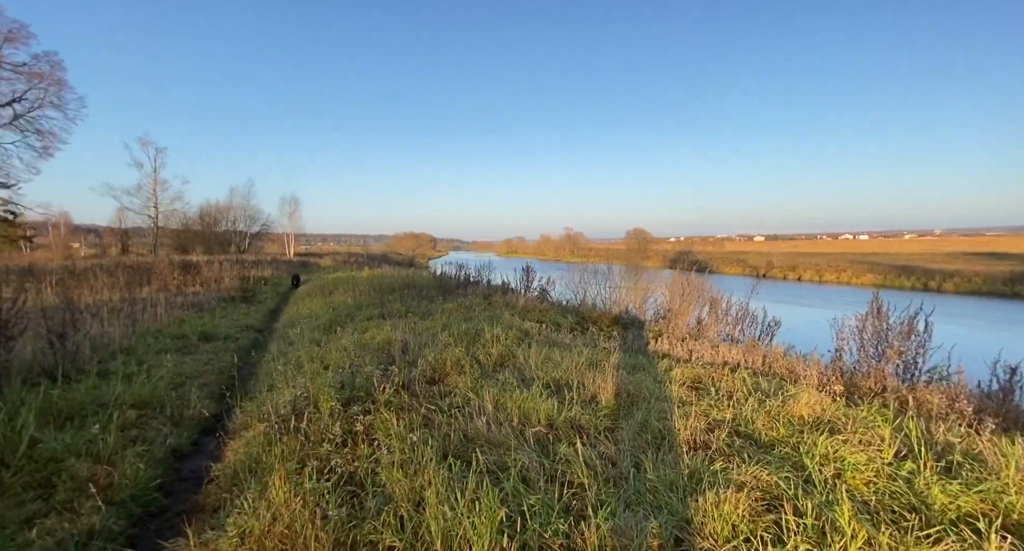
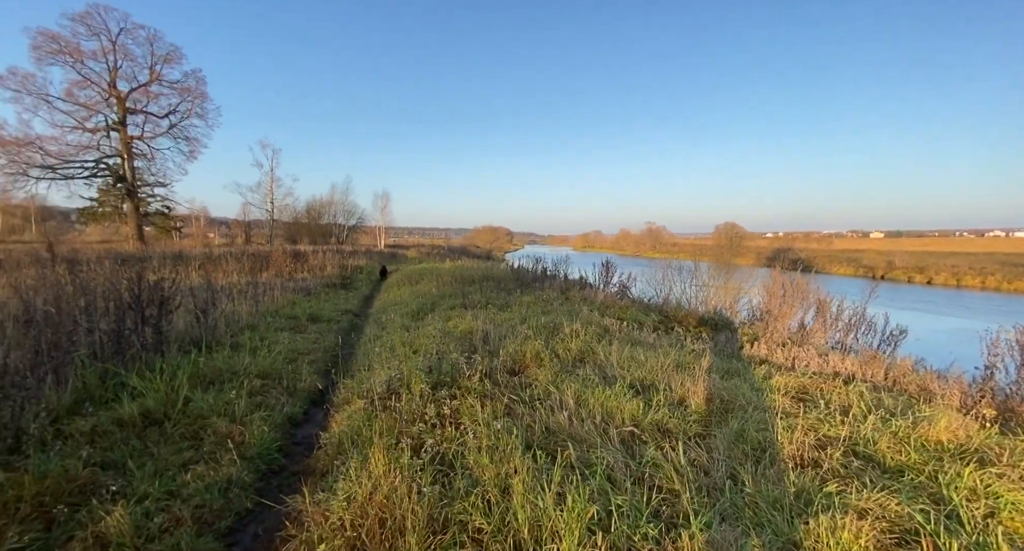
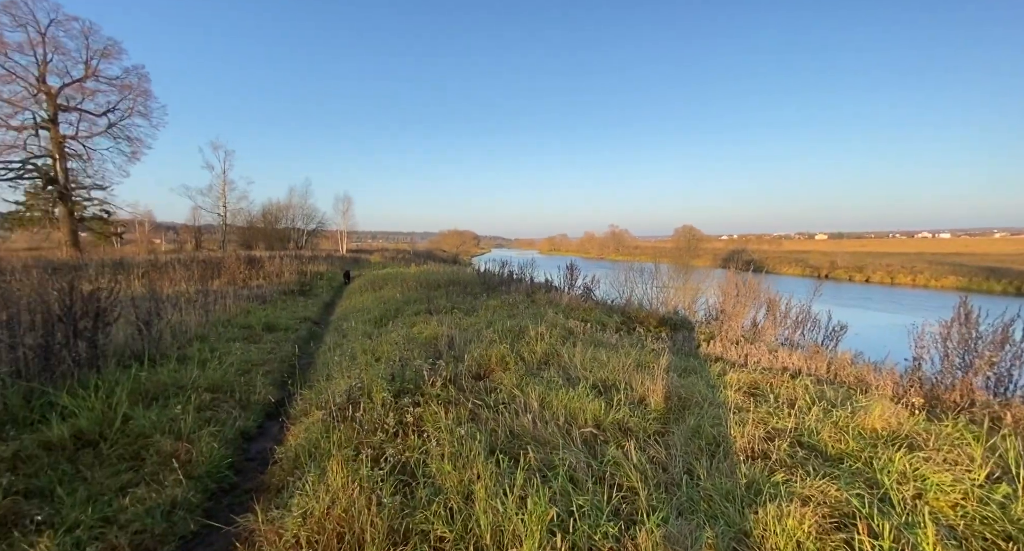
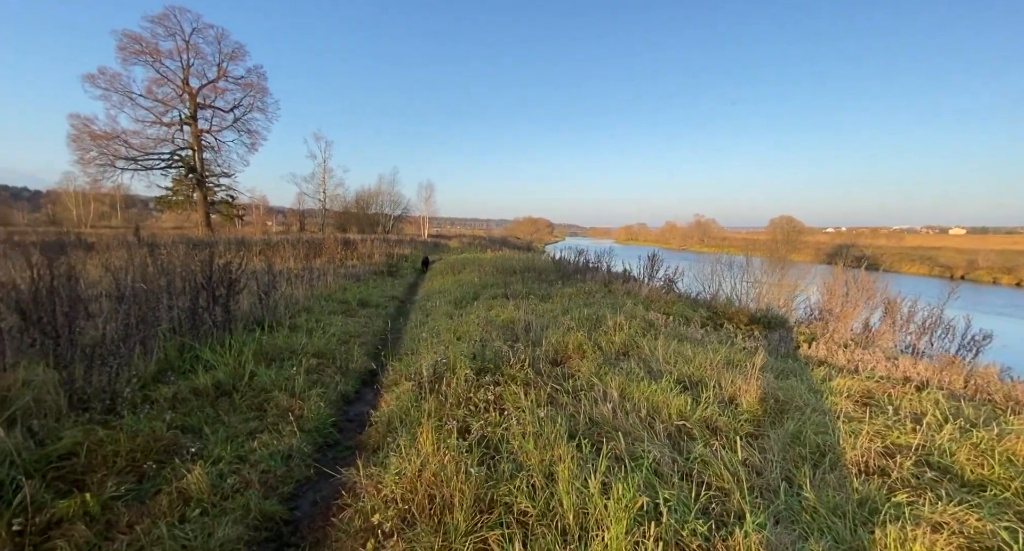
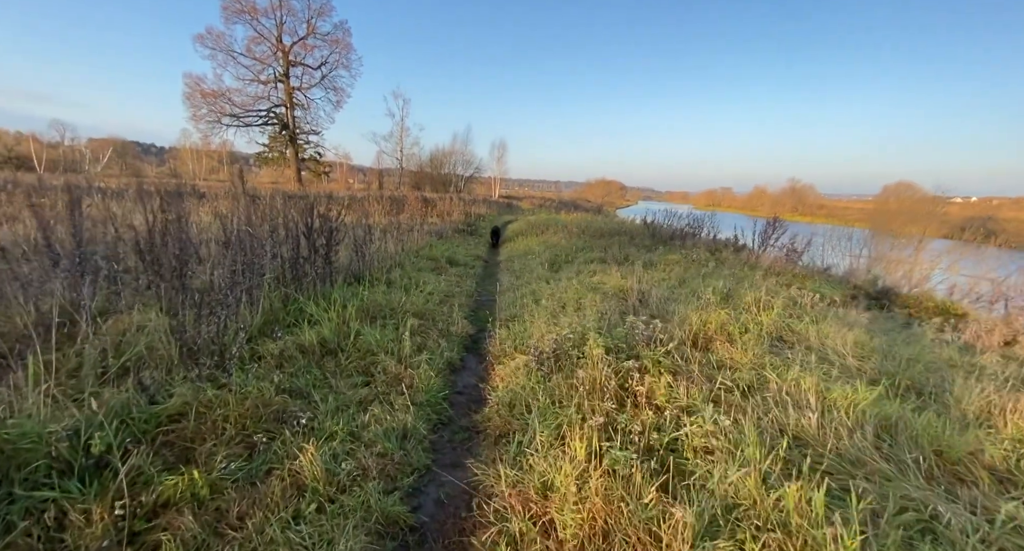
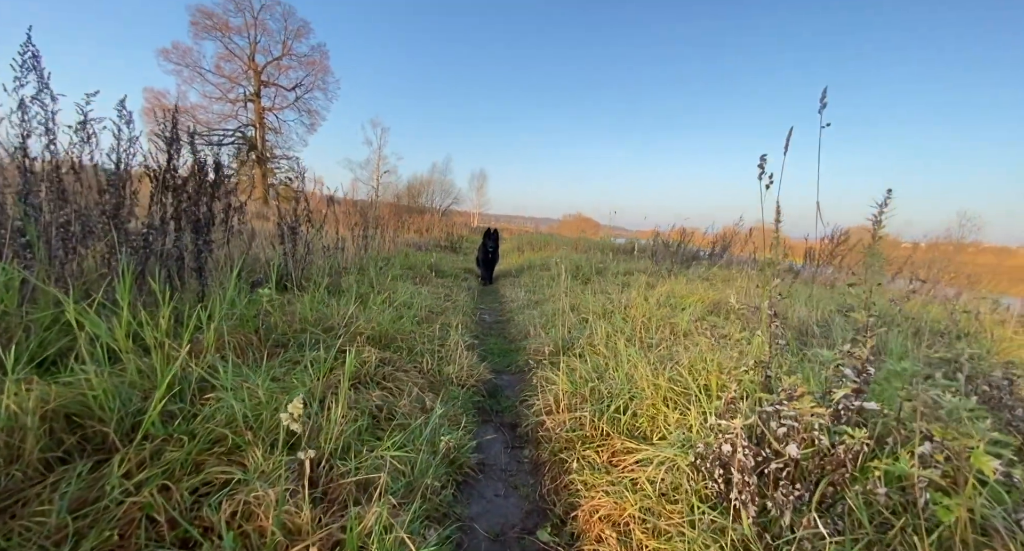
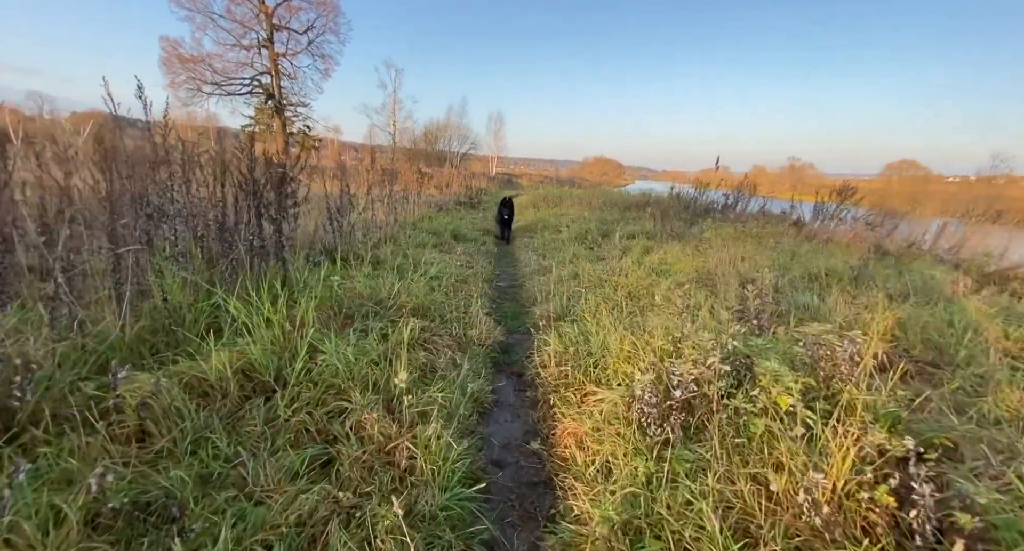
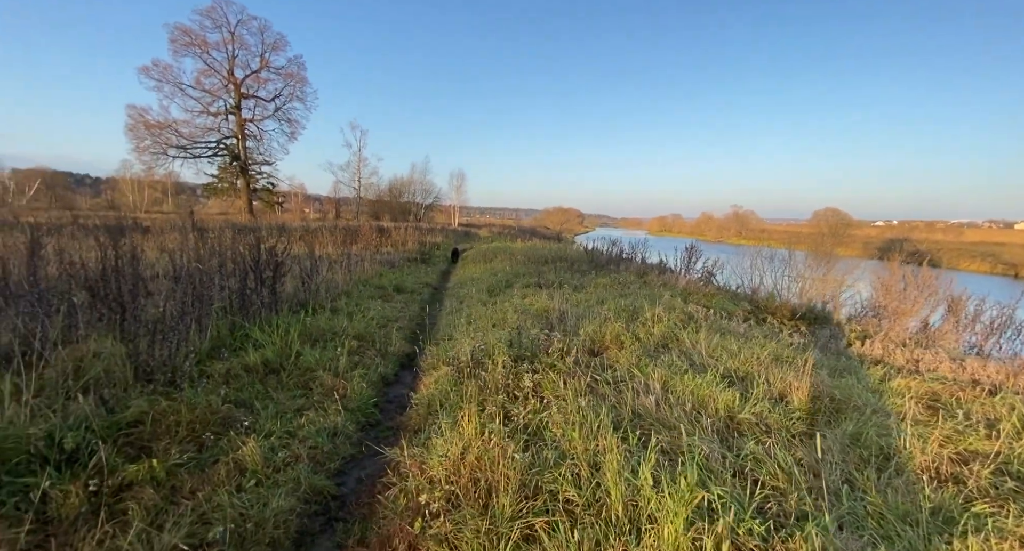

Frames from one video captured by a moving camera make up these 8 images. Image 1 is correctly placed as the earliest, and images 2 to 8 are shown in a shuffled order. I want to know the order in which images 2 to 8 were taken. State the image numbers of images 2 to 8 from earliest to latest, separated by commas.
3, 2, 4, 8, 5, 7, 6
